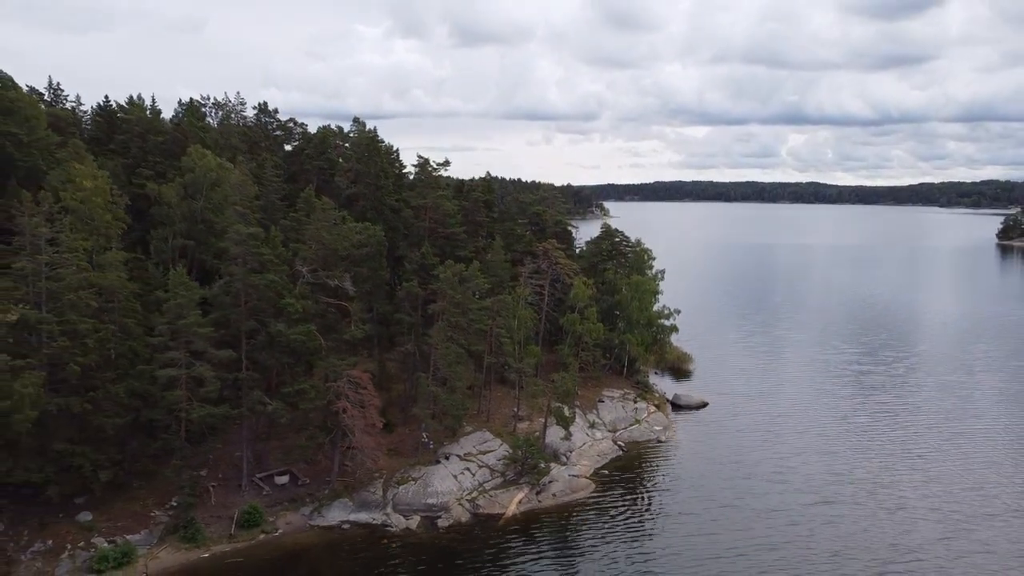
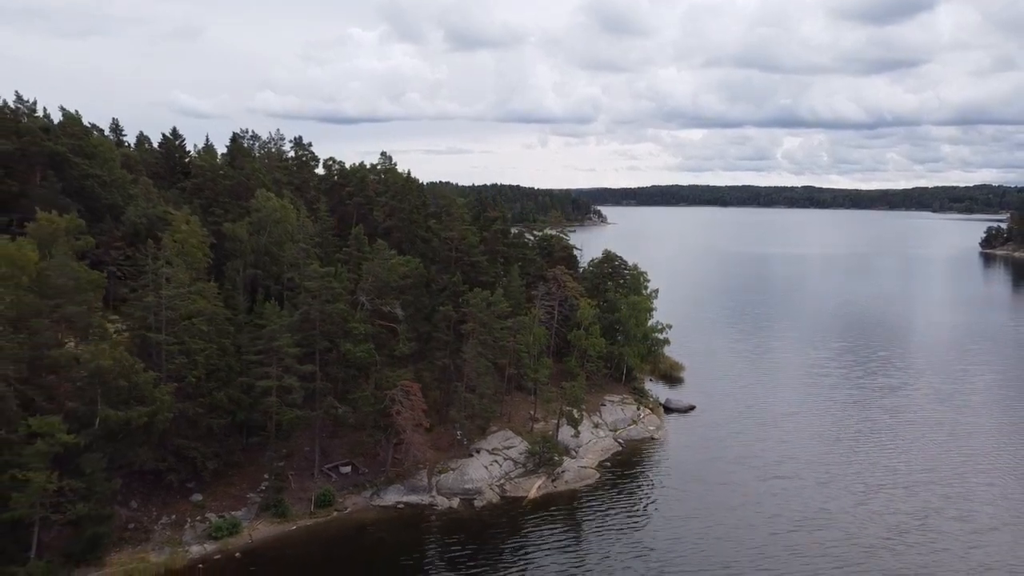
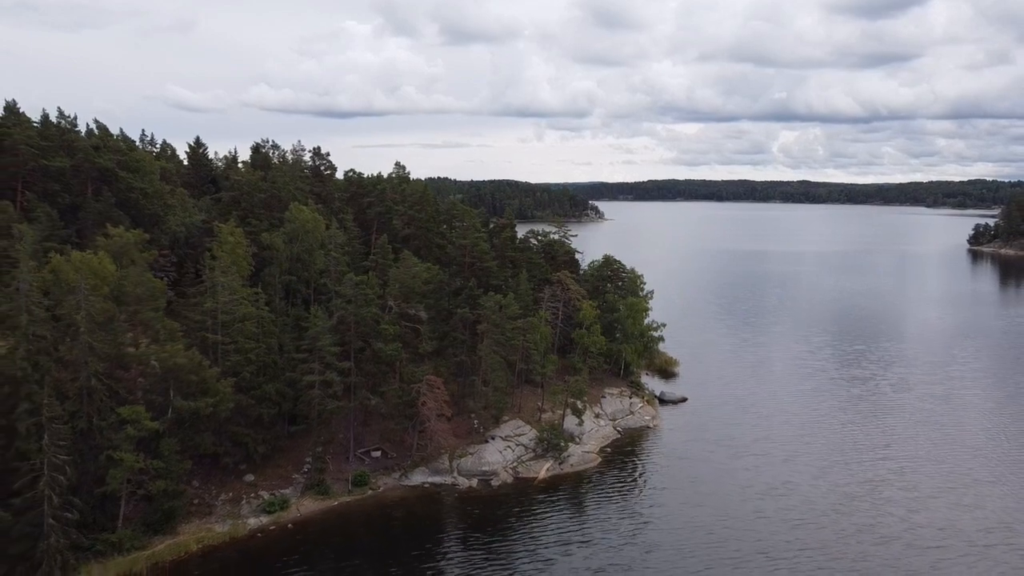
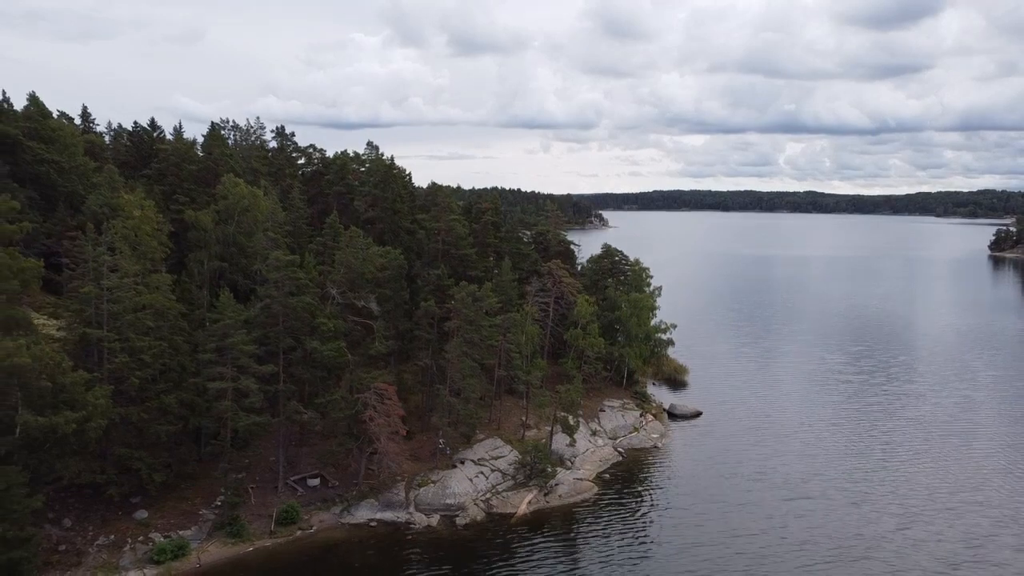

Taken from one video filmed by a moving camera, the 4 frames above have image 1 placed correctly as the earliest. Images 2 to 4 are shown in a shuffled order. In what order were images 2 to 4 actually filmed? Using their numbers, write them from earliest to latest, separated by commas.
4, 2, 3
